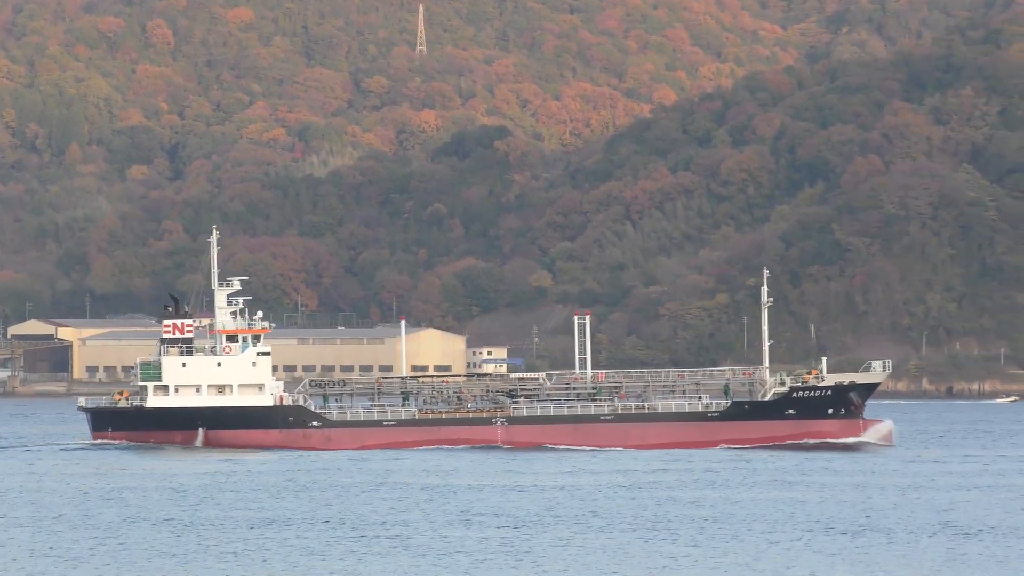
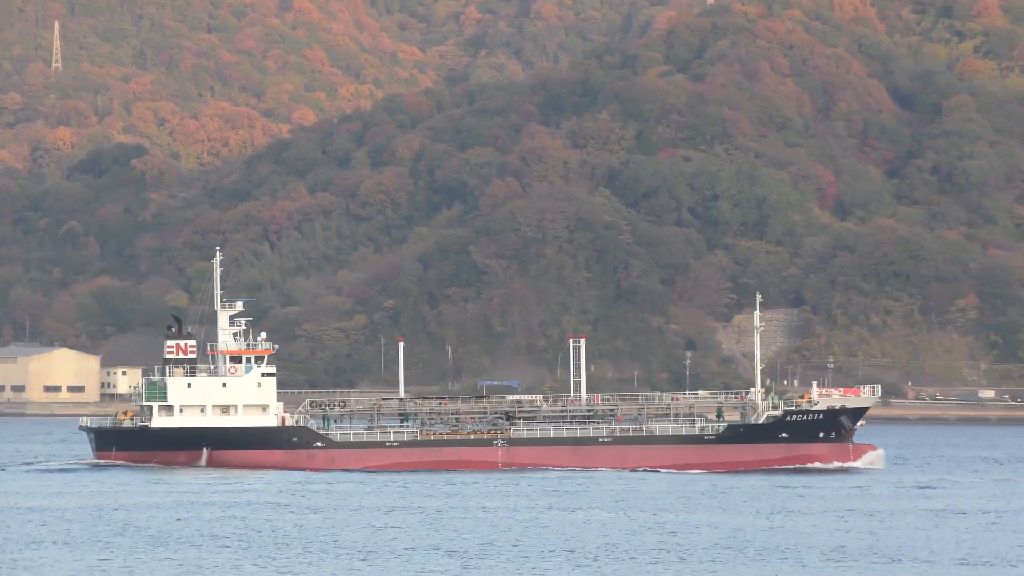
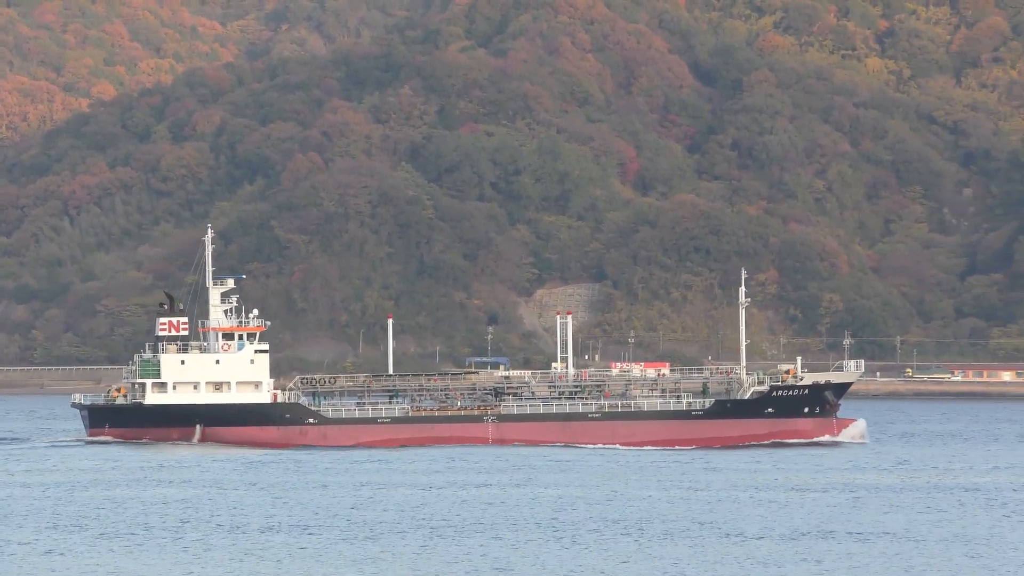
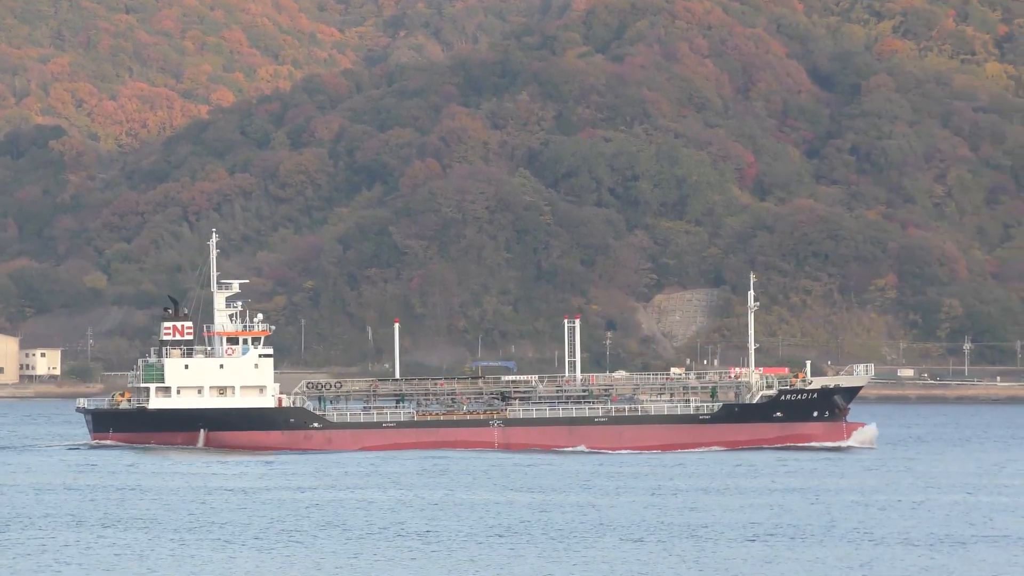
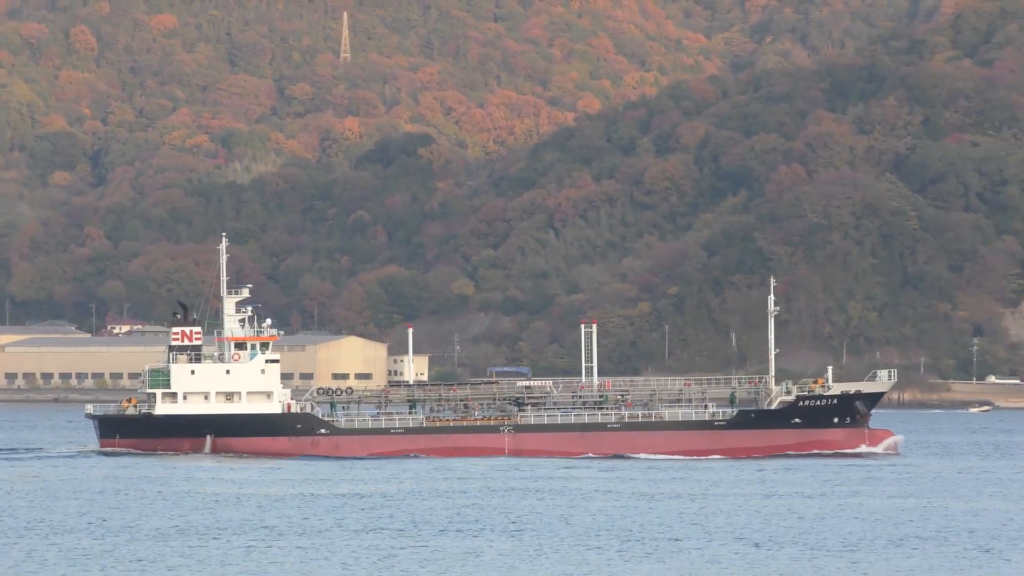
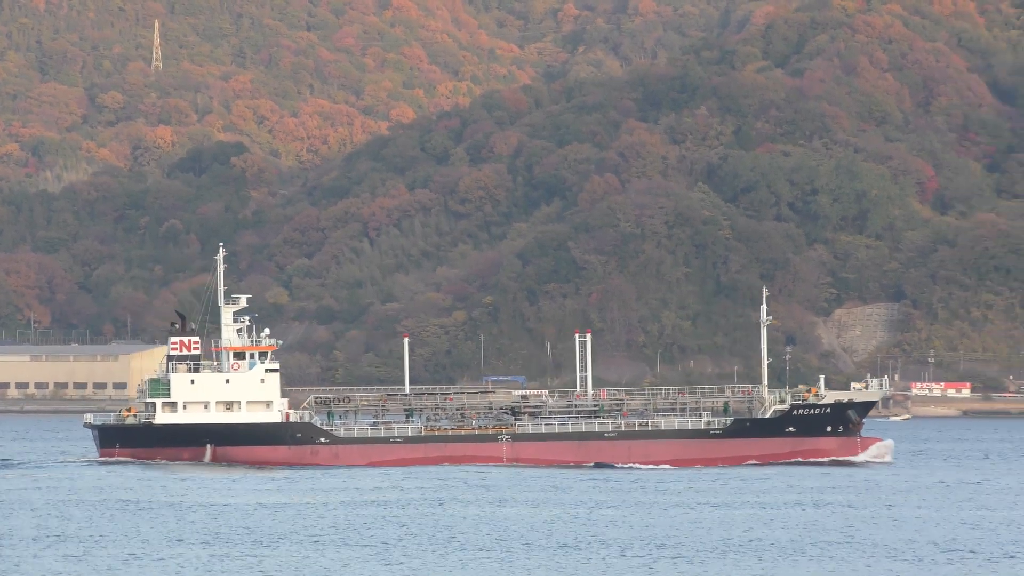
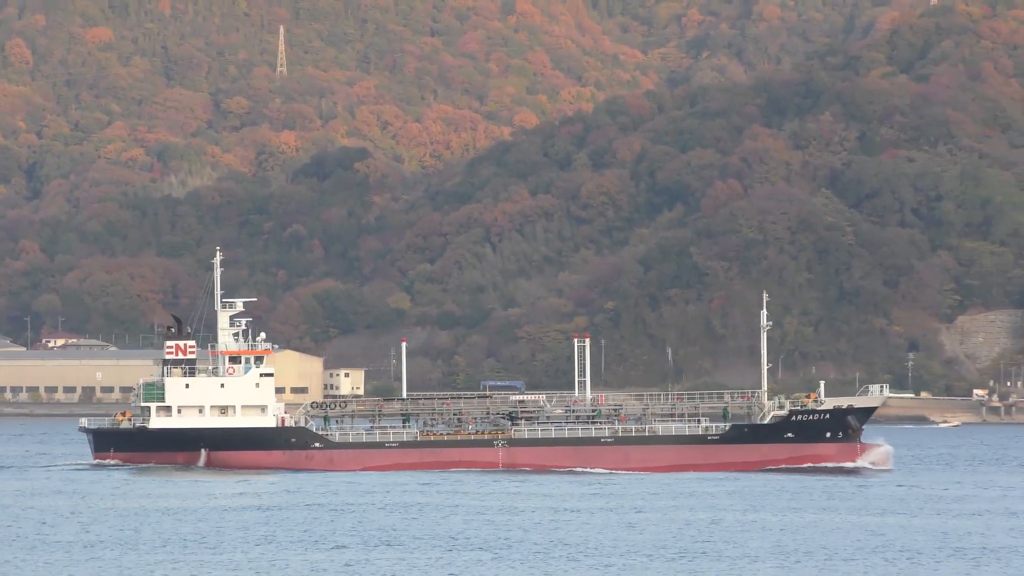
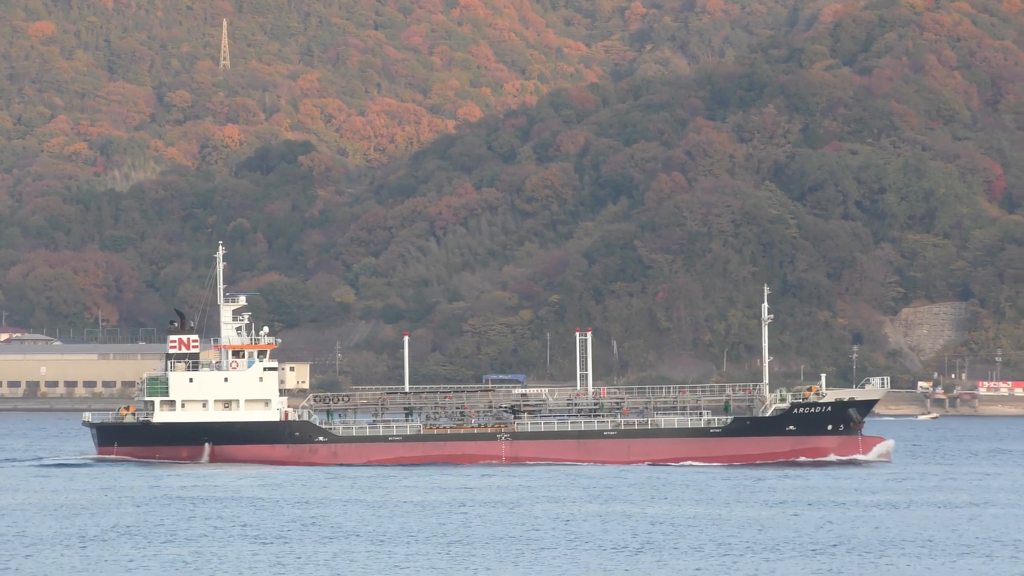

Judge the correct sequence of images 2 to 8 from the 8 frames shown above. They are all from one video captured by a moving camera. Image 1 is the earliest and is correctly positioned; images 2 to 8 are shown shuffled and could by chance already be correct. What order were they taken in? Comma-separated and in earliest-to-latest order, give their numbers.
5, 7, 8, 6, 2, 4, 3
